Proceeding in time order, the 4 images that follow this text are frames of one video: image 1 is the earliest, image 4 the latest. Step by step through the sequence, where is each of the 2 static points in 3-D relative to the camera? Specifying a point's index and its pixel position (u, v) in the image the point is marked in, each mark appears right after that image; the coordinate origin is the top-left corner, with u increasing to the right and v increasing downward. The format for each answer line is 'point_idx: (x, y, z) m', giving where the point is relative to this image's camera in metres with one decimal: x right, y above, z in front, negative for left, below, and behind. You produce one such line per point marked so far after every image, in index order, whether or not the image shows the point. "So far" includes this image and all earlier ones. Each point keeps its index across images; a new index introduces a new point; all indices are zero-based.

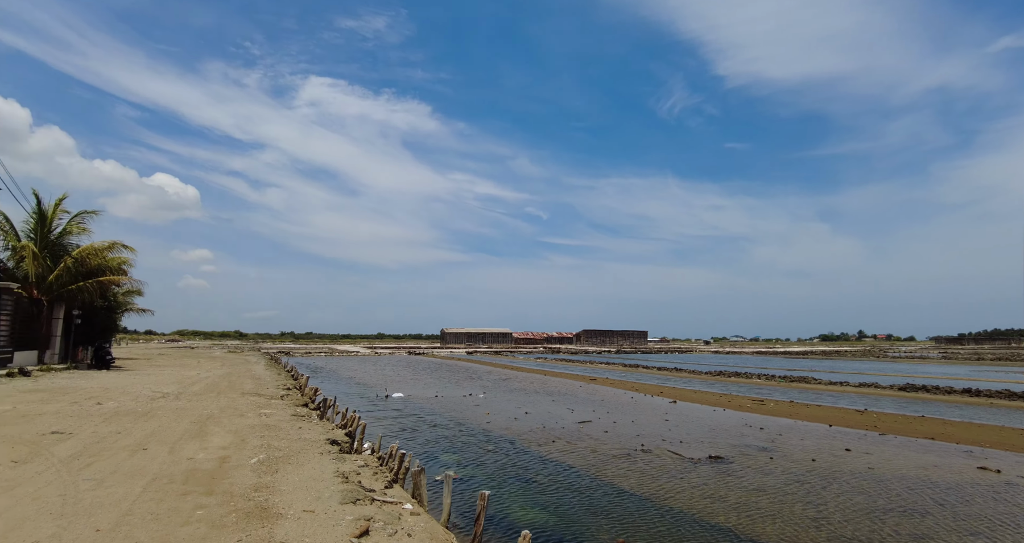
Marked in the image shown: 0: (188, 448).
0: (-5.4, -3.0, +8.7) m
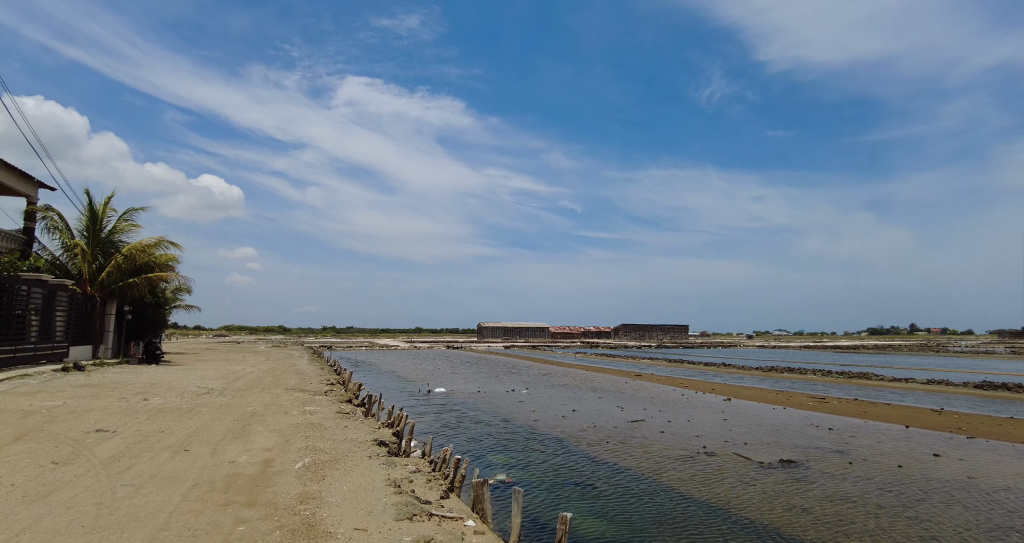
0: (-4.5, -2.8, +8.2) m
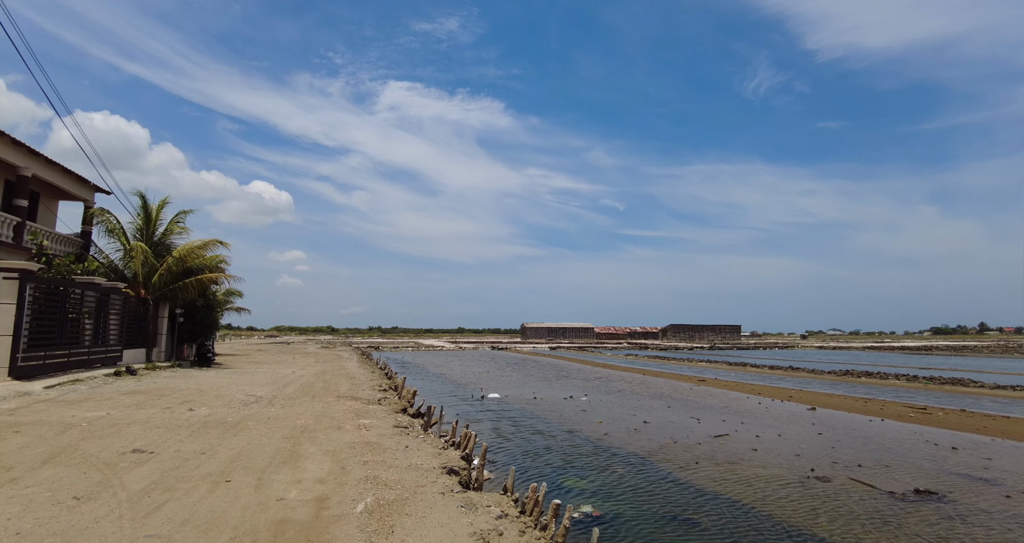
0: (-3.1, -2.8, +6.9) m
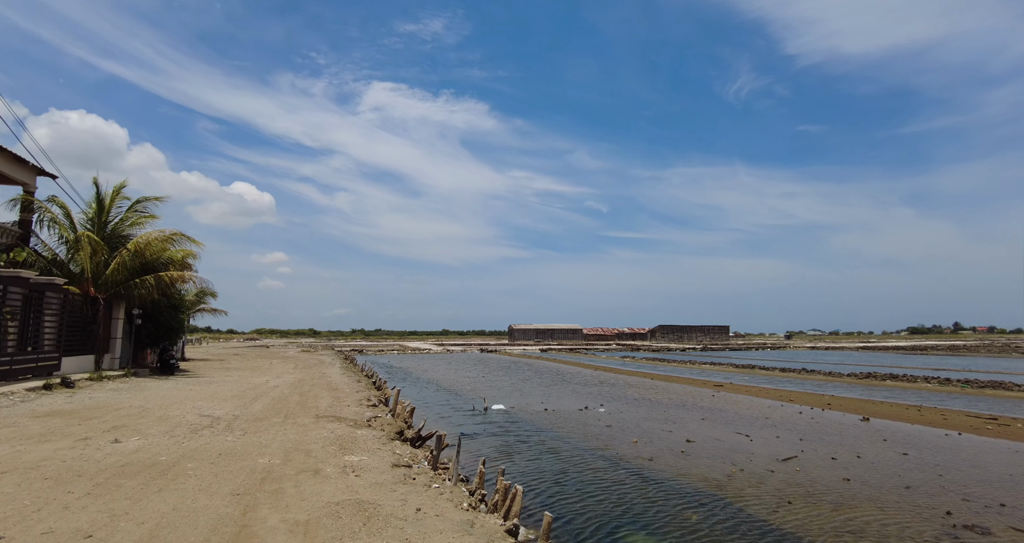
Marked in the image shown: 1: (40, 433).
0: (-2.2, -2.4, +3.7) m
1: (-8.9, -3.0, +9.9) m
